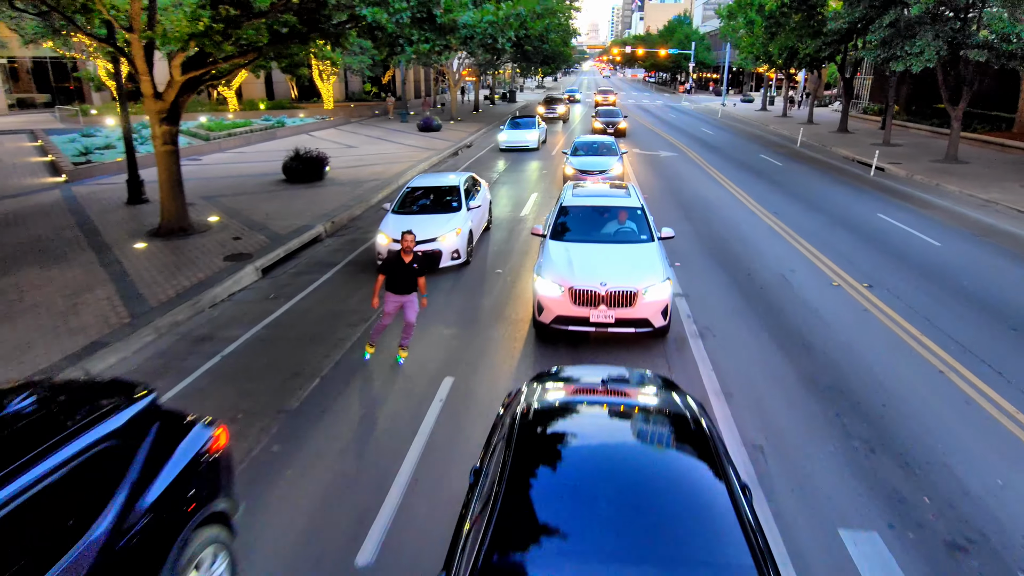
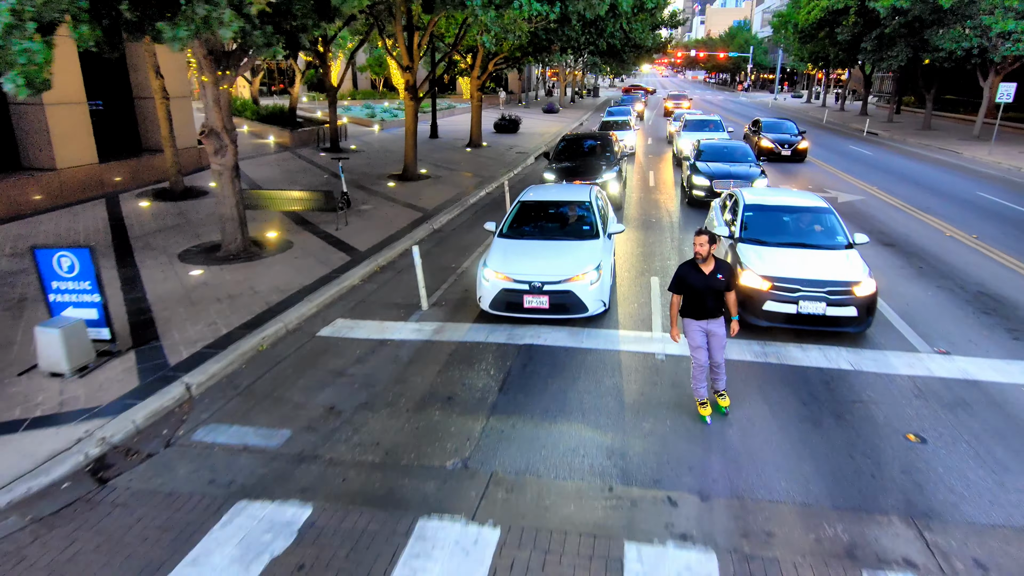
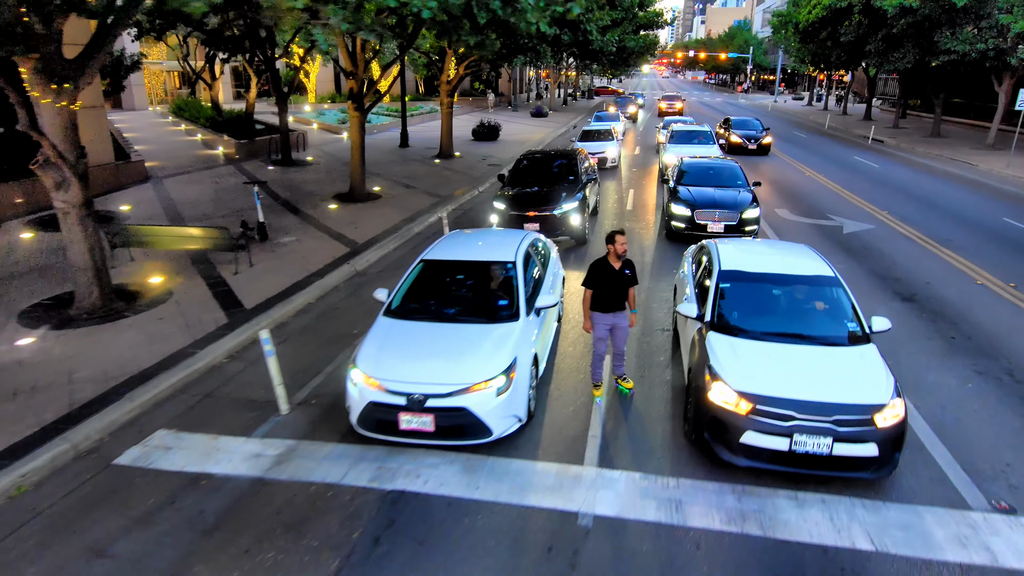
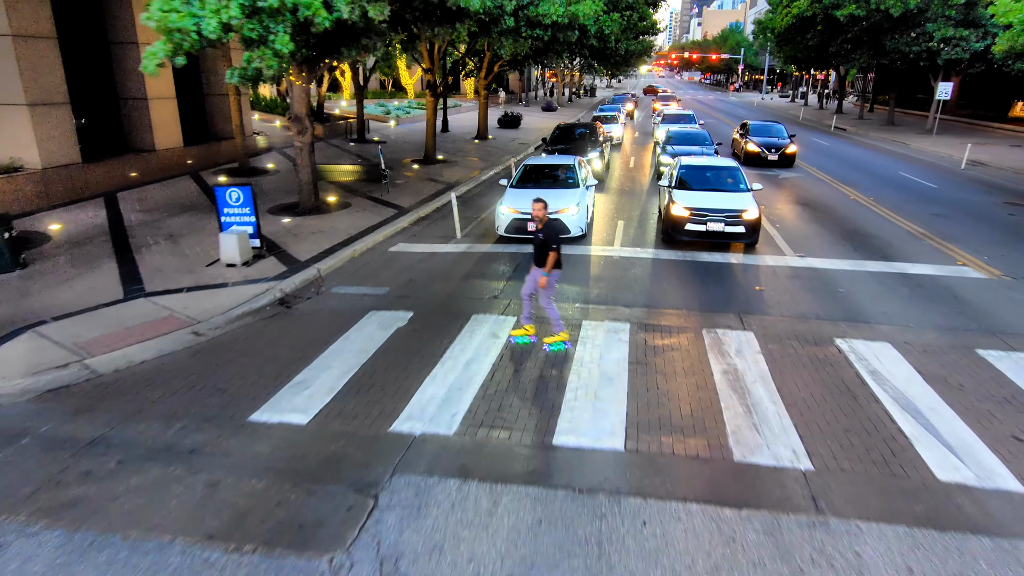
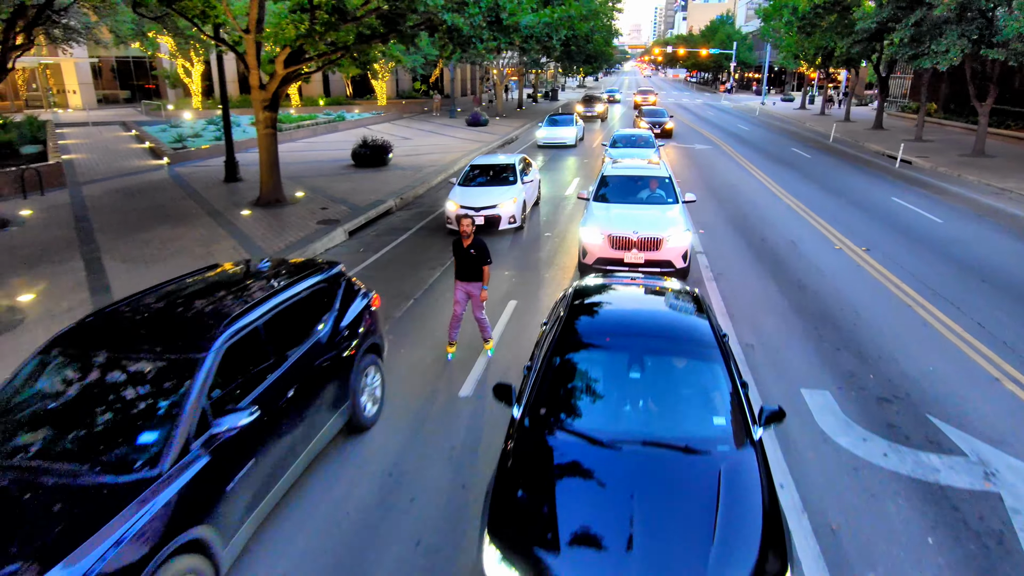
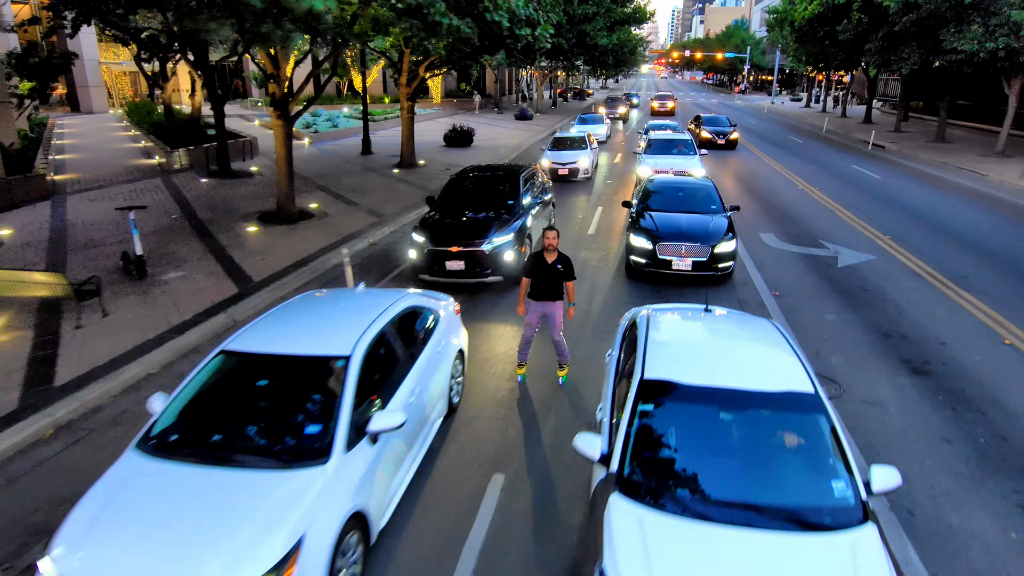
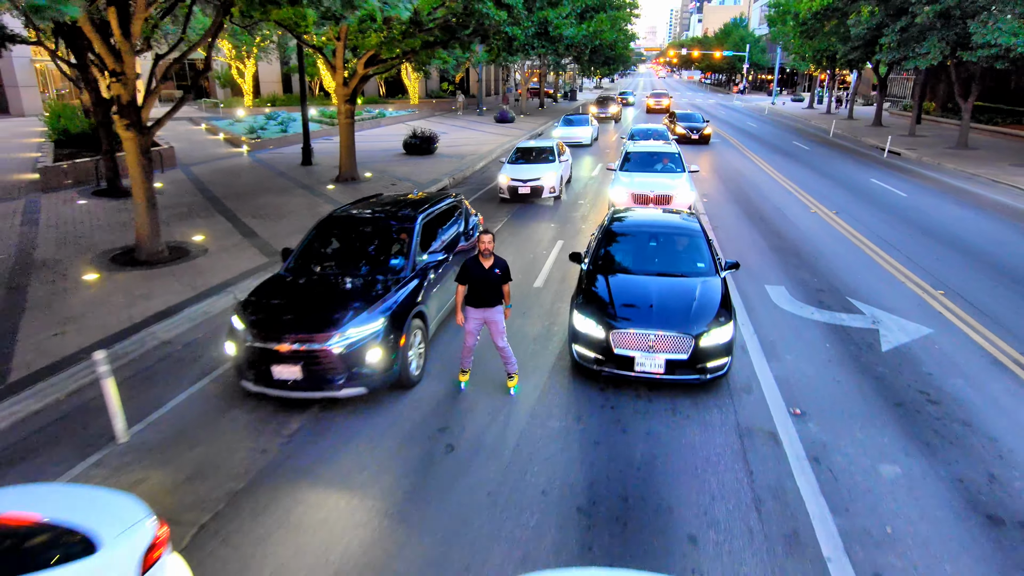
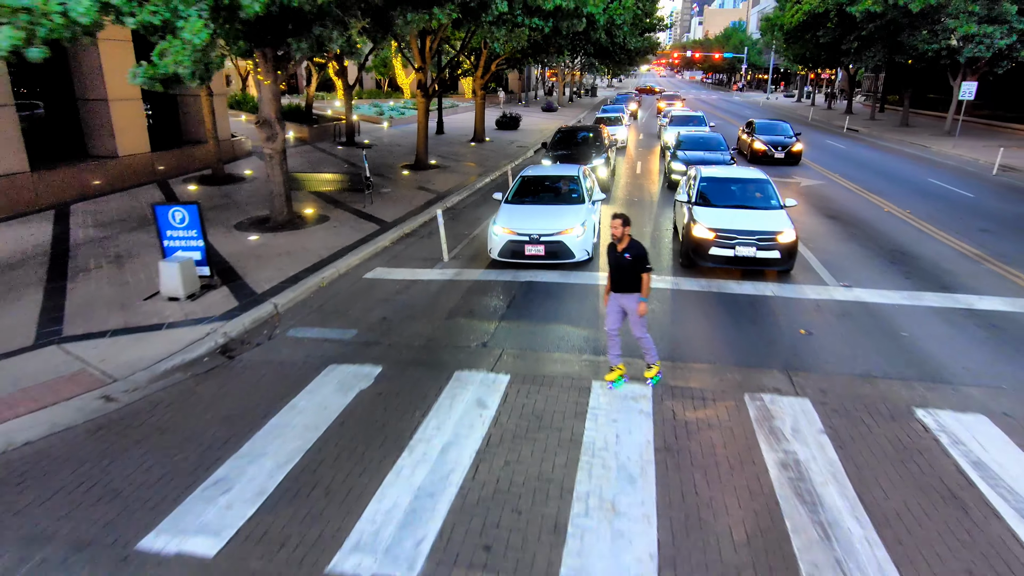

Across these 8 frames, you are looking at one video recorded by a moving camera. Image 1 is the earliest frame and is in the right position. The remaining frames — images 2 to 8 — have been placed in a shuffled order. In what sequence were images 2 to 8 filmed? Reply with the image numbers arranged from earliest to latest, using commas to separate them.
5, 7, 6, 3, 2, 8, 4
